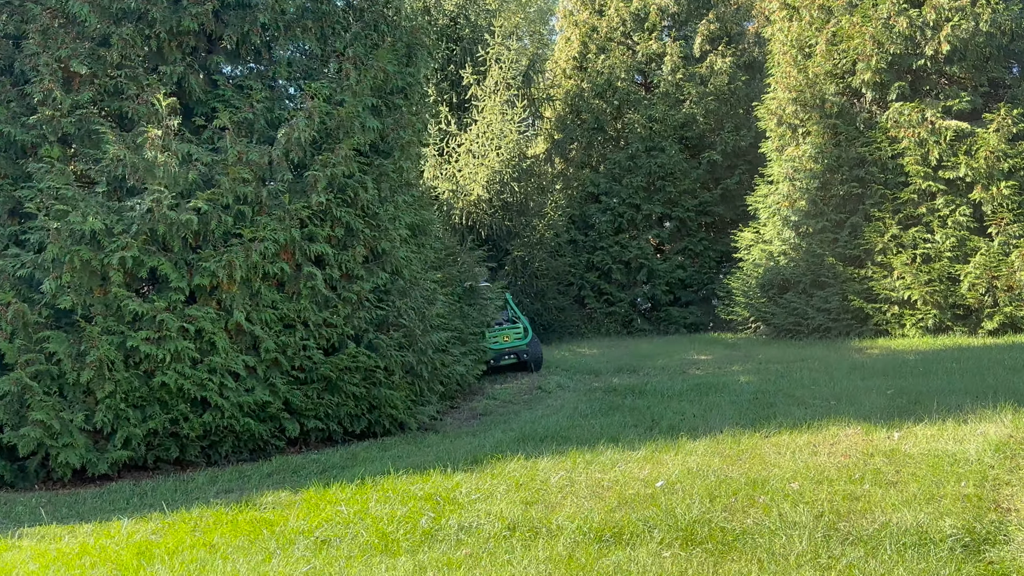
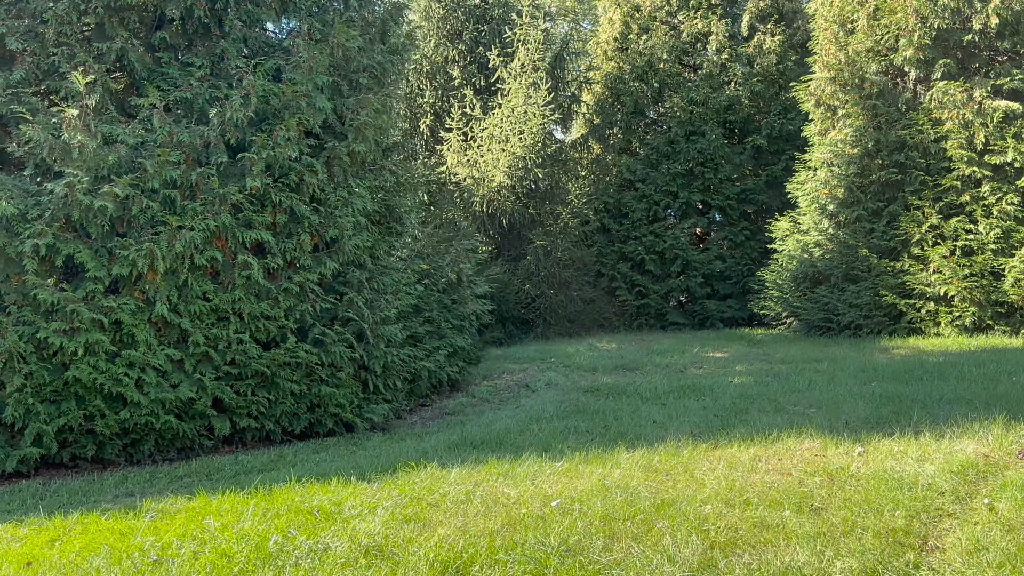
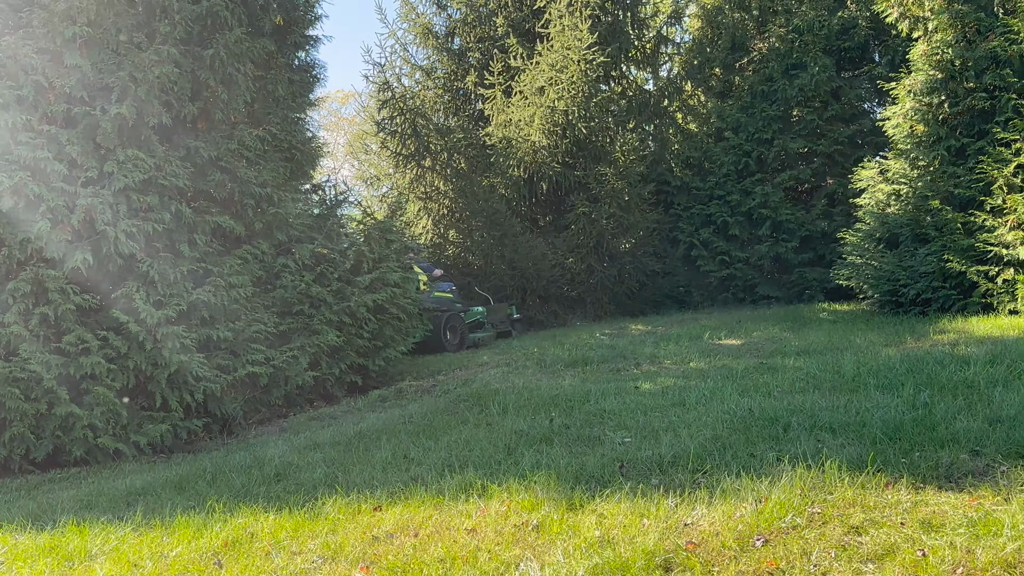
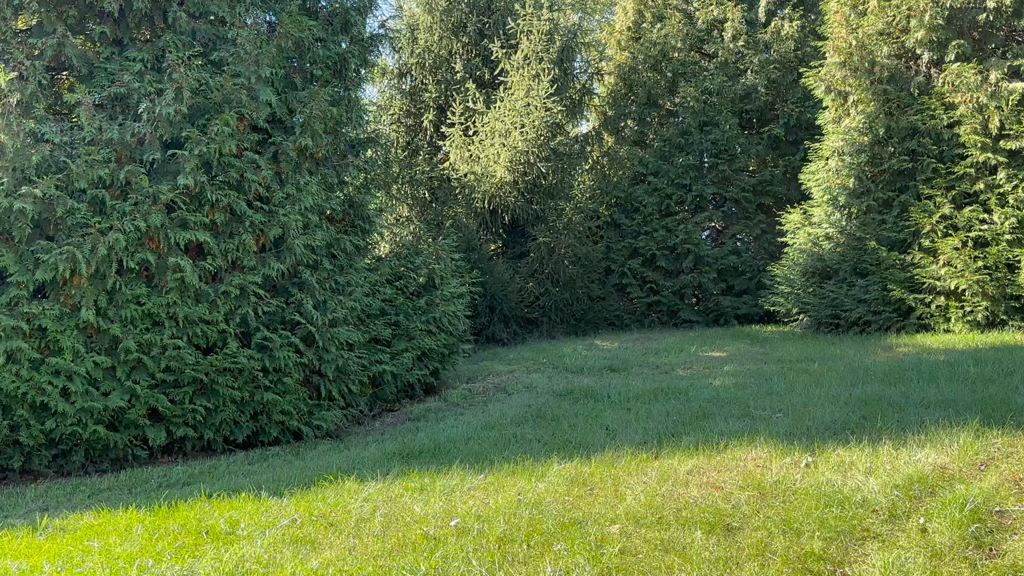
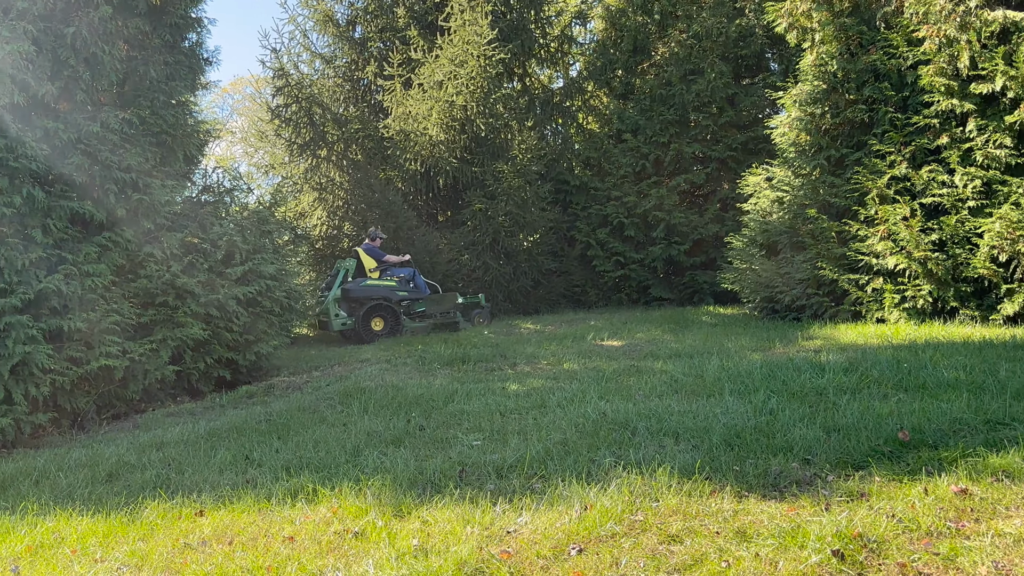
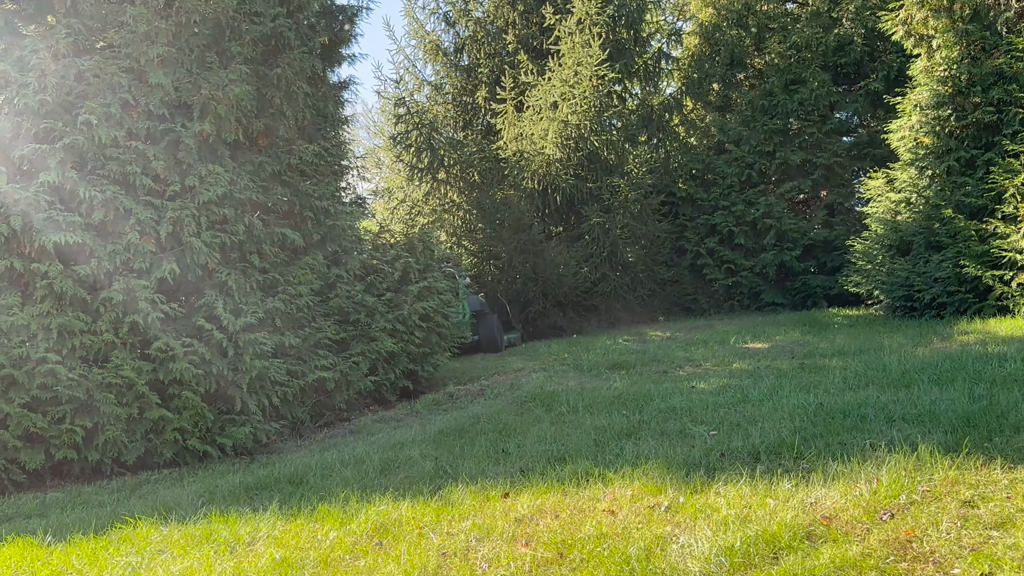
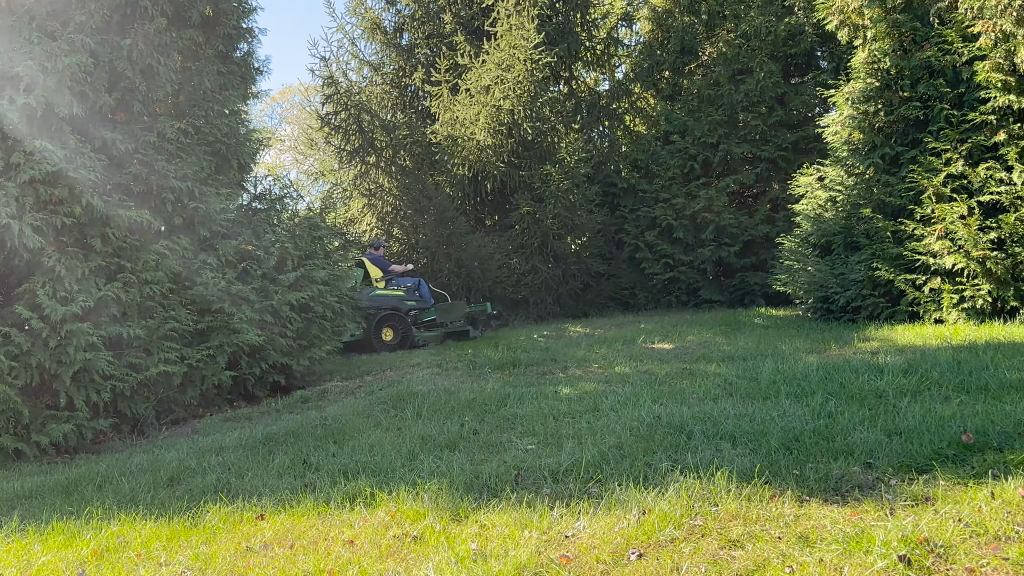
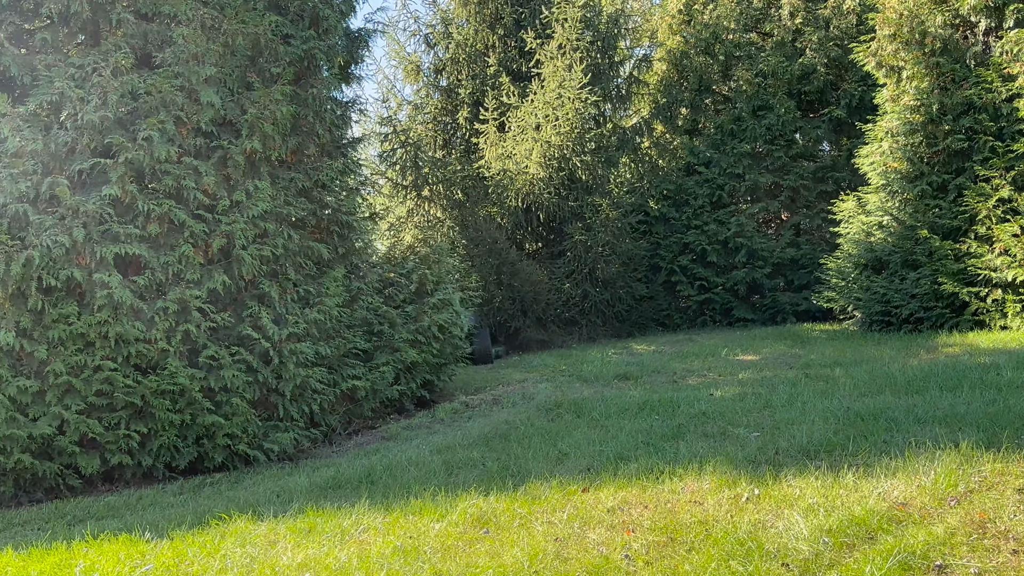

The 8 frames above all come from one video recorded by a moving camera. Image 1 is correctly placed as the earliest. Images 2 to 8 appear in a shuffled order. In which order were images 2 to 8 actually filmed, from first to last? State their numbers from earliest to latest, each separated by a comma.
2, 4, 8, 6, 3, 7, 5
